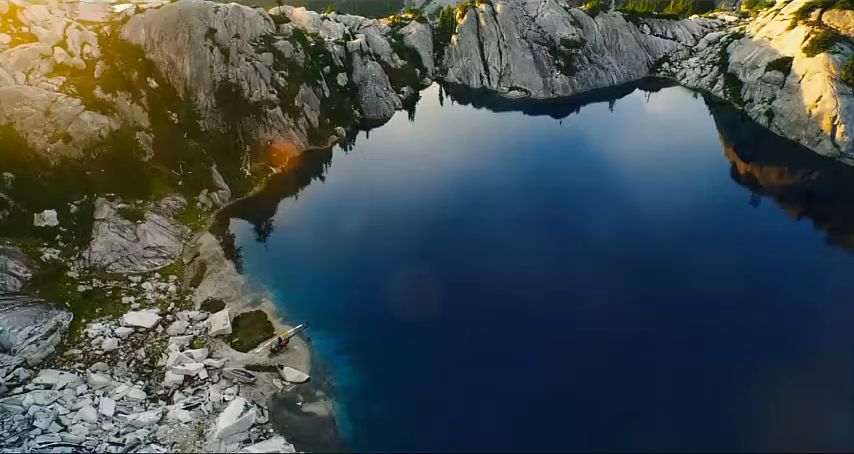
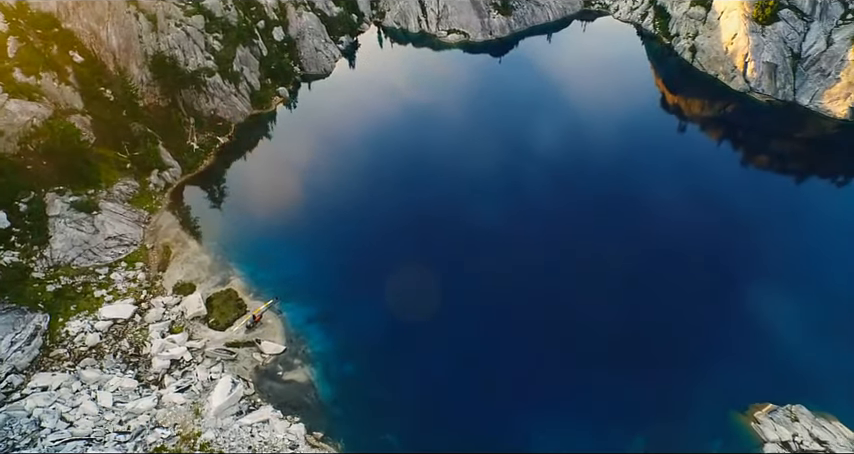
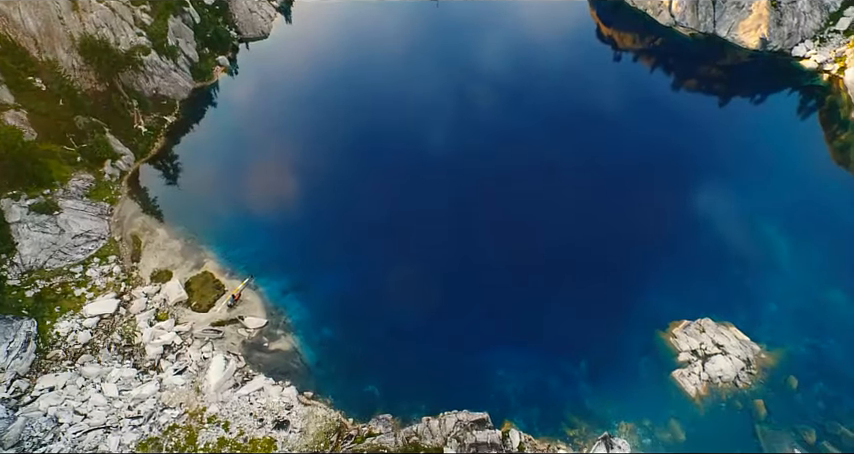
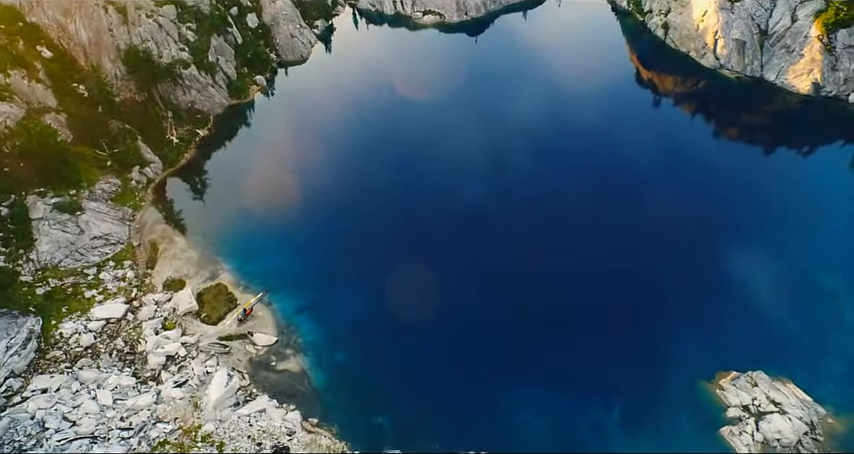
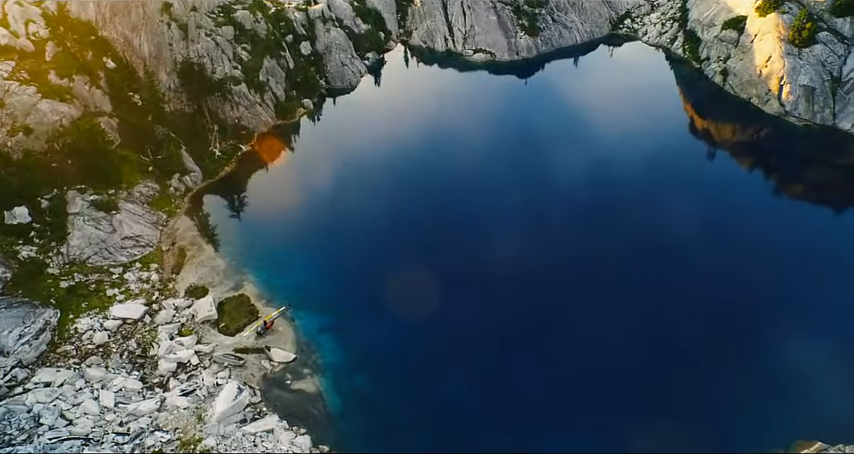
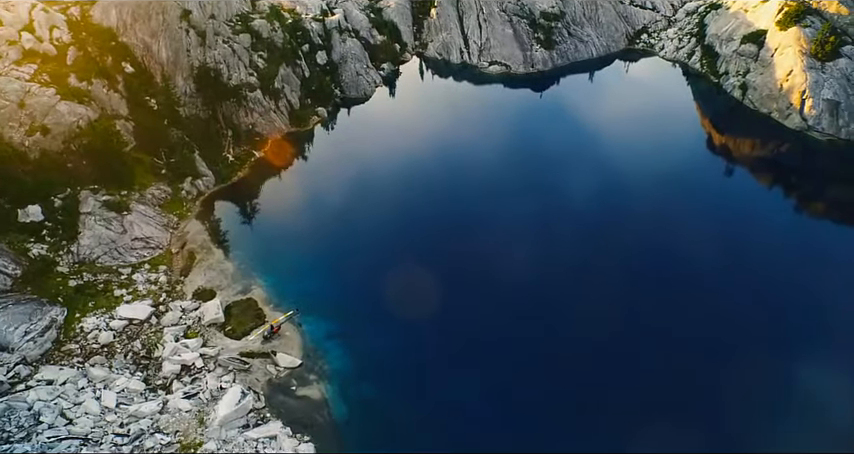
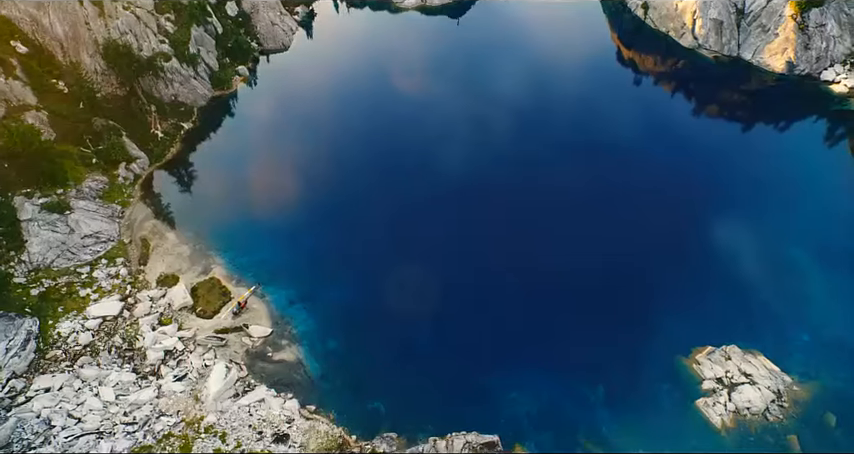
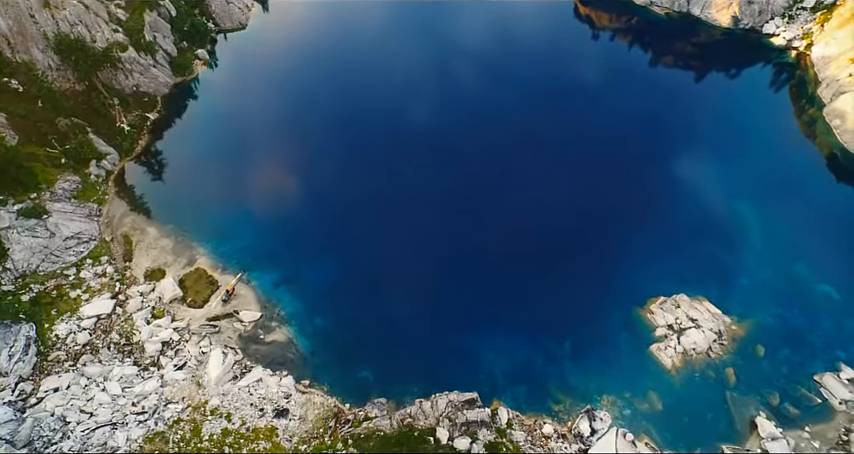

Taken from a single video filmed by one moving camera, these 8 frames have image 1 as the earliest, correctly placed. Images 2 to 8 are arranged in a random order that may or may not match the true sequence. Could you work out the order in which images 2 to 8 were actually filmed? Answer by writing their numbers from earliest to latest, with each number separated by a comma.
6, 5, 2, 4, 7, 3, 8
